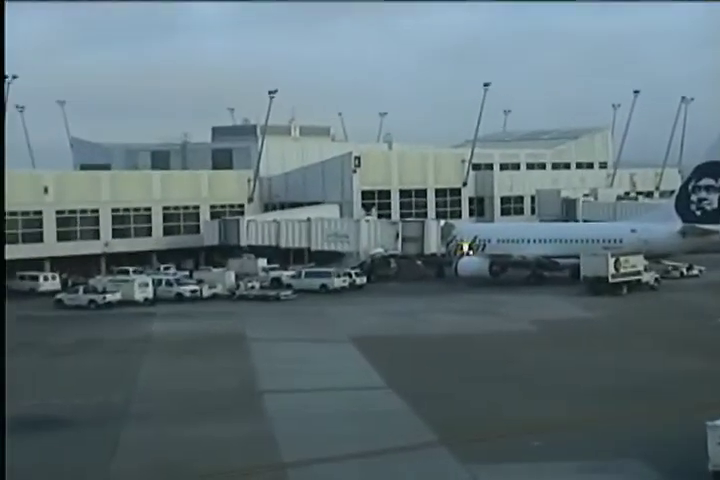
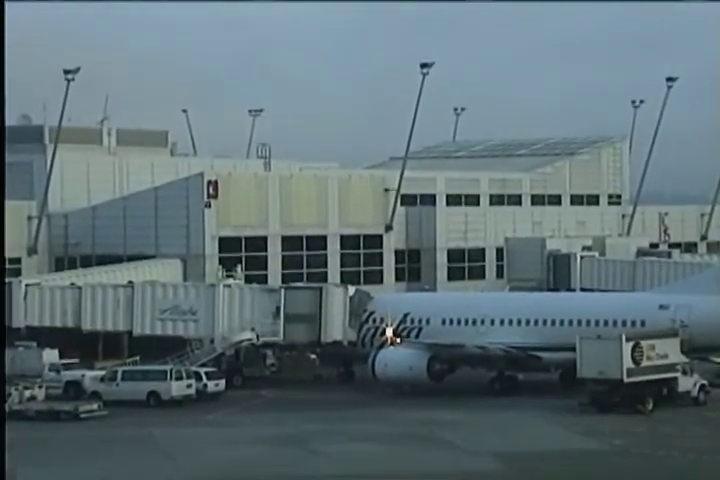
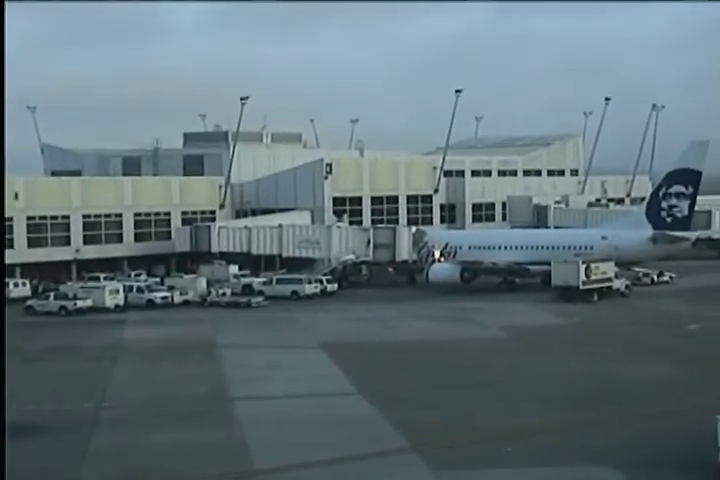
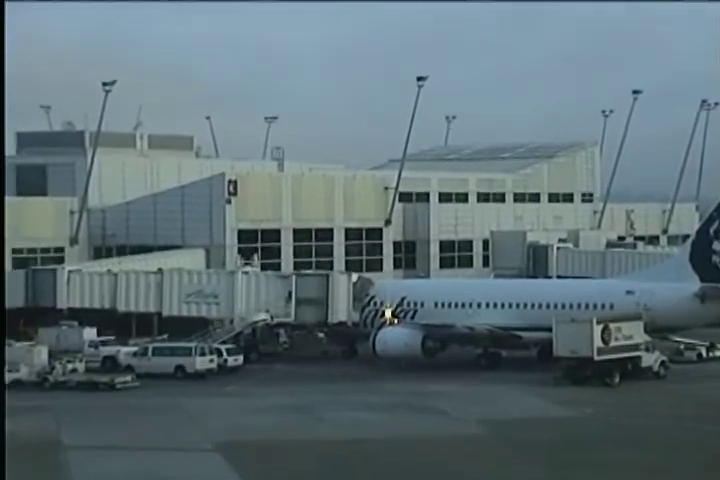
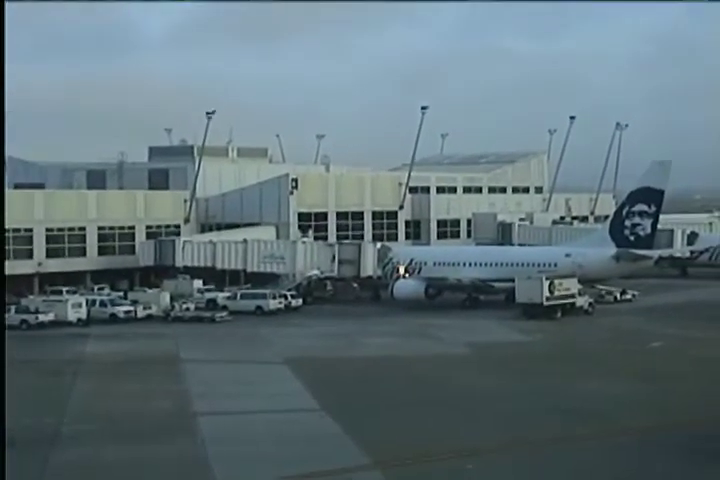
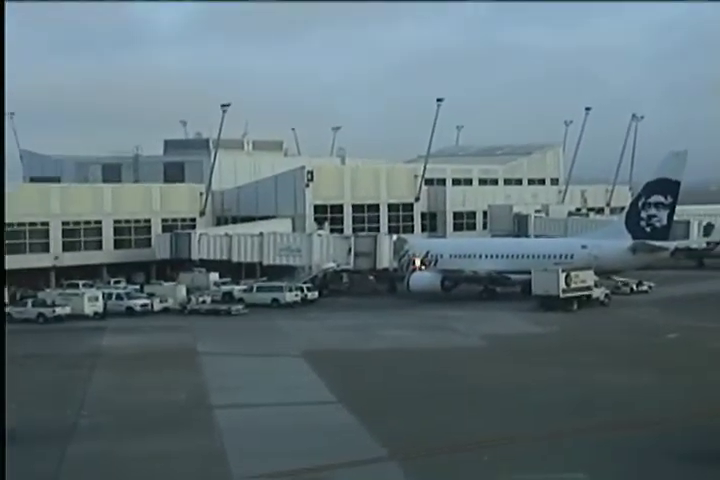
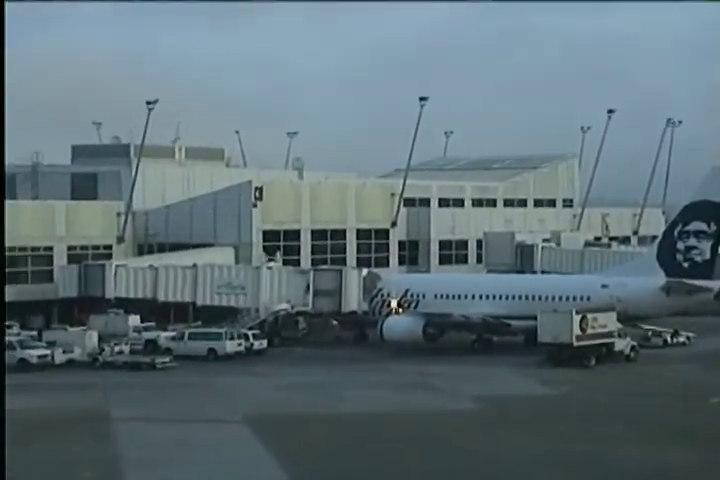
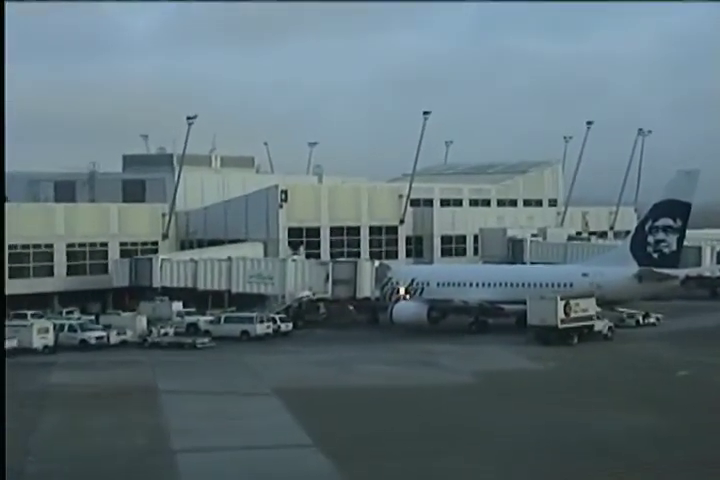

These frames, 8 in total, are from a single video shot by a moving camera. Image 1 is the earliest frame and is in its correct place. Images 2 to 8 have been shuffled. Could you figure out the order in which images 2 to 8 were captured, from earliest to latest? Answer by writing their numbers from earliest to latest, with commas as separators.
3, 6, 5, 8, 7, 4, 2
